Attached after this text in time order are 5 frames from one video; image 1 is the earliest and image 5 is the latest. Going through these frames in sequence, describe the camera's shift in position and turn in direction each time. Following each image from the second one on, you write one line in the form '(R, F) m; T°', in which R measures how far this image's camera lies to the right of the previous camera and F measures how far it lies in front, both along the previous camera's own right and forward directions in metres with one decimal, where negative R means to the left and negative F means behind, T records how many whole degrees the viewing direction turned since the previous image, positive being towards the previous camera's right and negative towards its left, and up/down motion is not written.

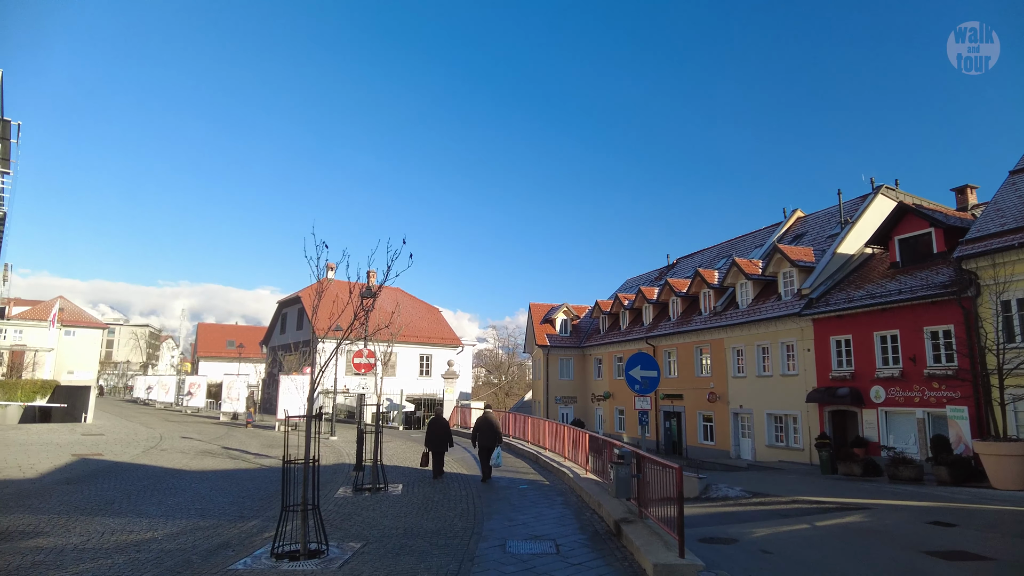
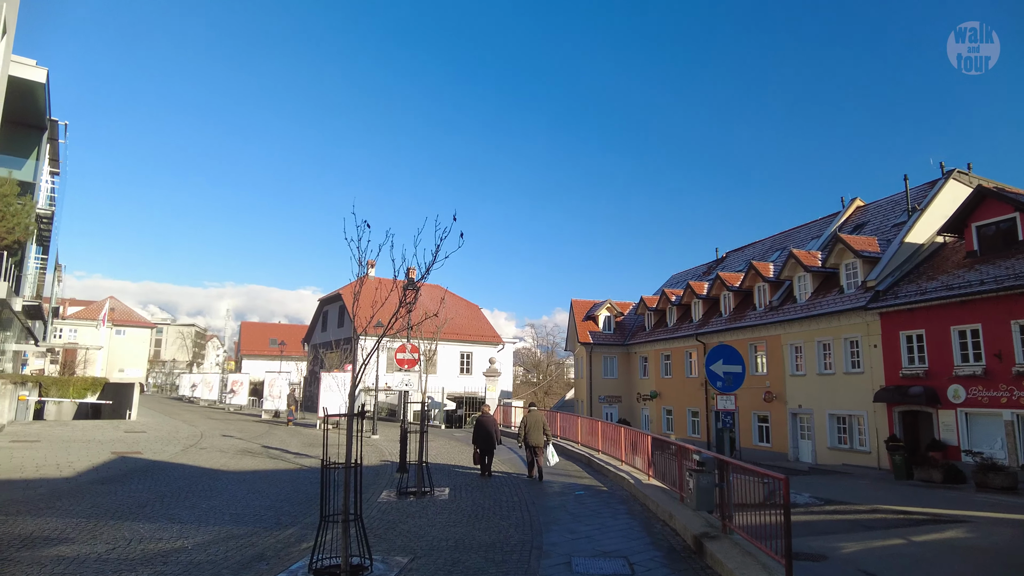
(-0.3, +0.9) m; -3°
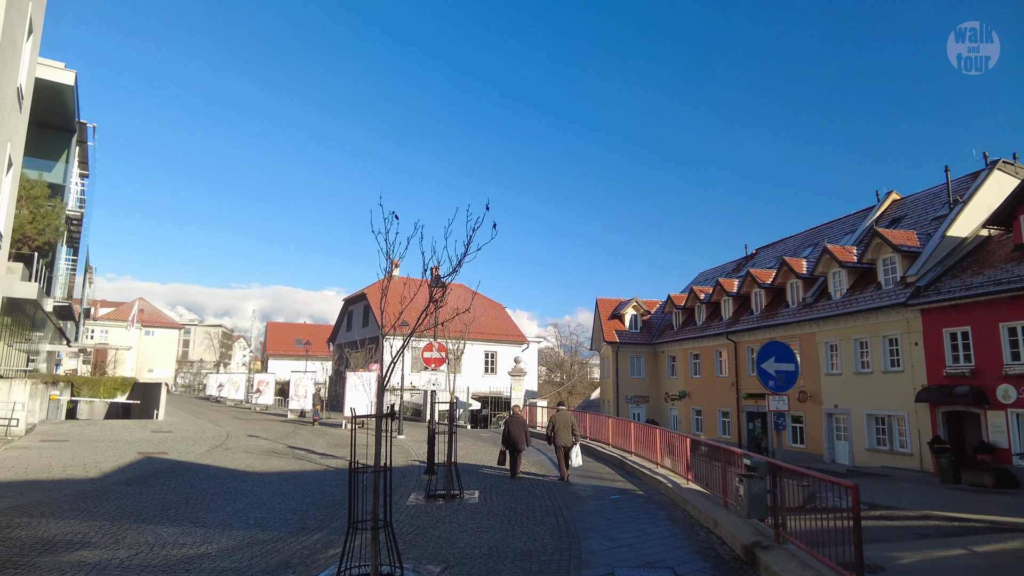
(-0.1, +0.4) m; -2°
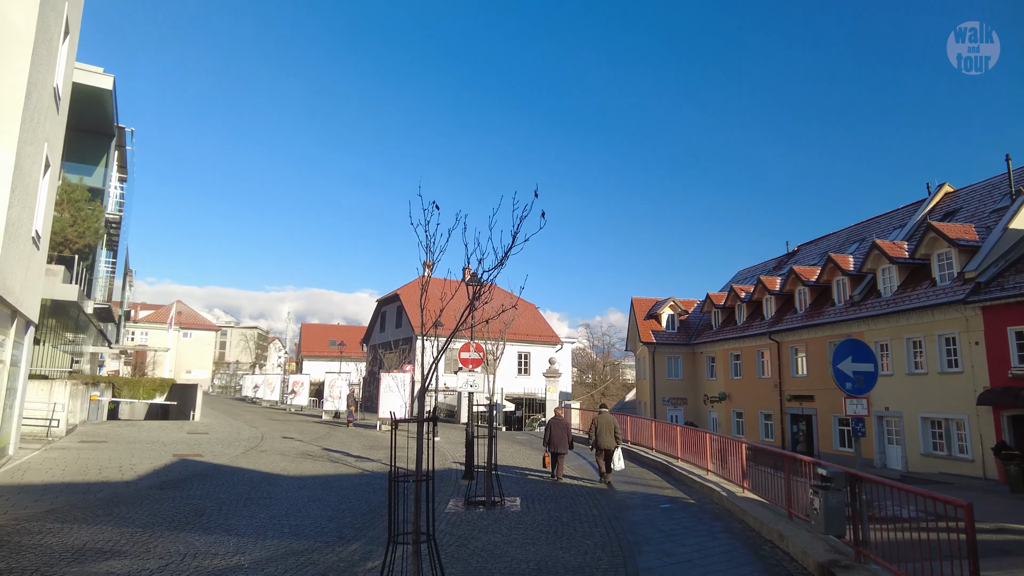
(-0.2, +0.5) m; -3°
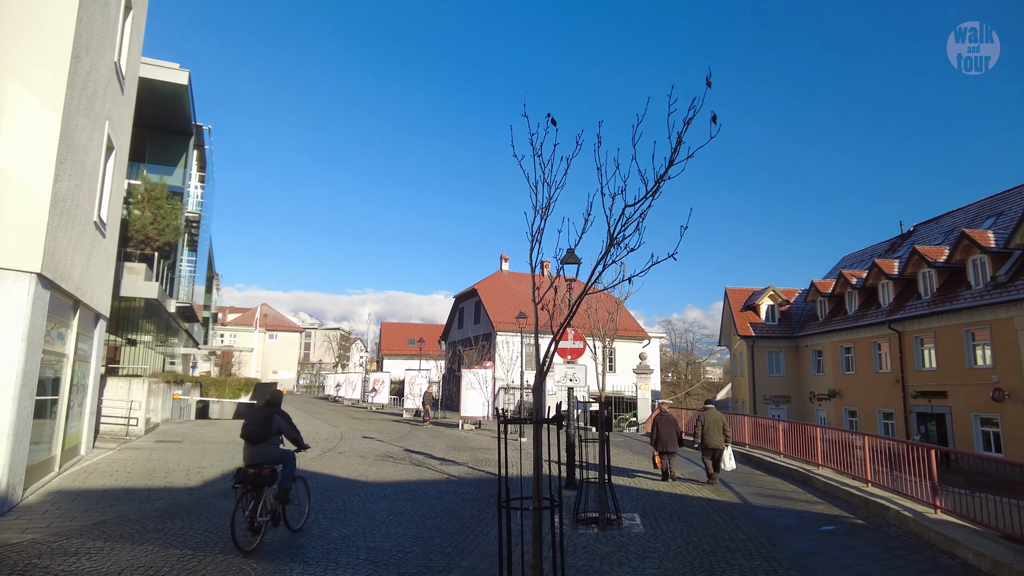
(-0.5, +1.8) m; -6°
